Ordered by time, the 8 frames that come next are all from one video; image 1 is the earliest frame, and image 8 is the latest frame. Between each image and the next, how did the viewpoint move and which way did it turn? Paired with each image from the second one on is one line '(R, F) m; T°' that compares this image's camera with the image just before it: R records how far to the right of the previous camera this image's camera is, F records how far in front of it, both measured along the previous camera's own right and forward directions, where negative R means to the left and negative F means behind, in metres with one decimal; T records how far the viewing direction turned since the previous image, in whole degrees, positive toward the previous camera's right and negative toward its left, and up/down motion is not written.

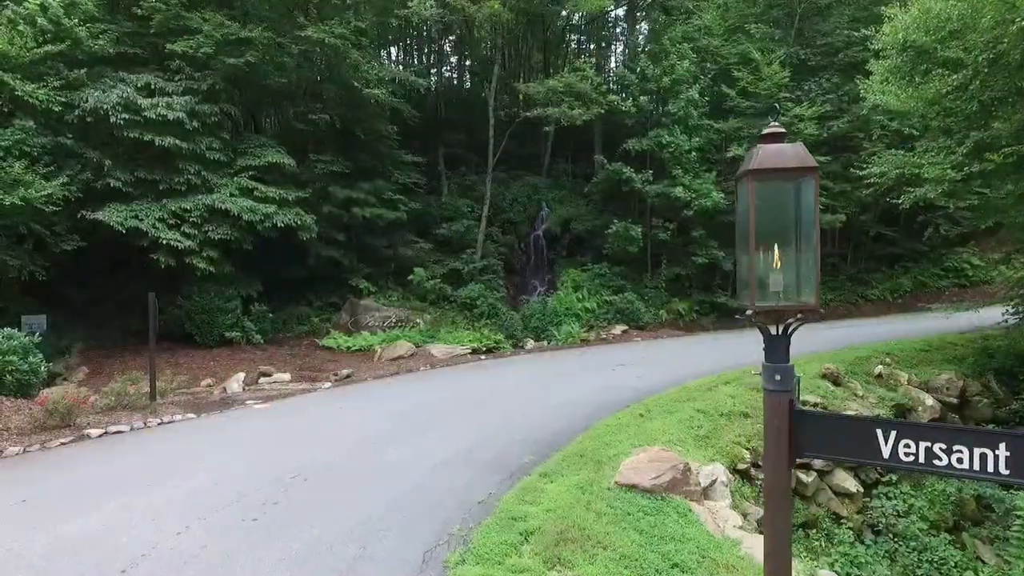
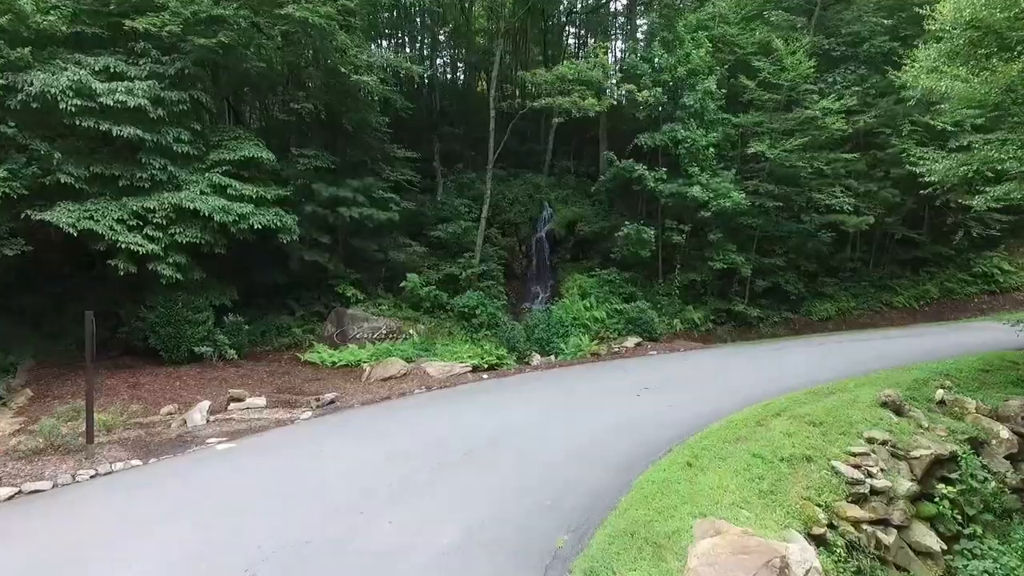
(-0.3, +1.3) m; +1°
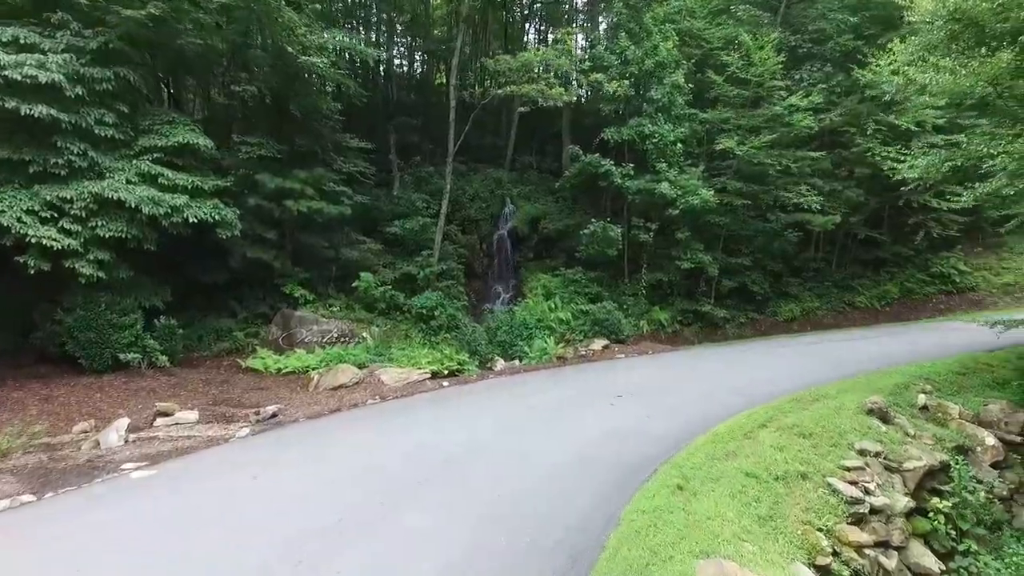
(-0.1, +0.7) m; +4°
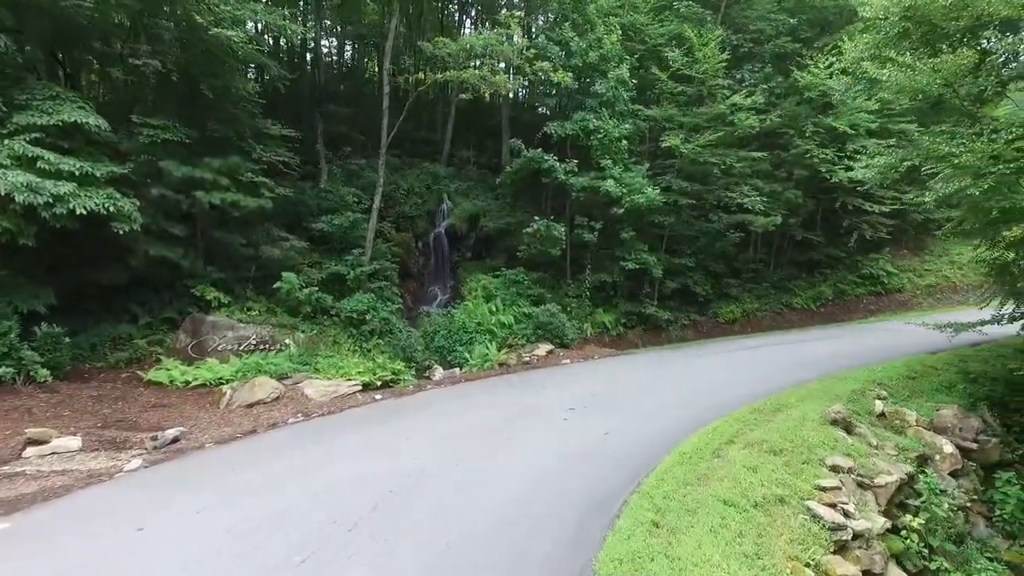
(-0.1, +0.8) m; +6°
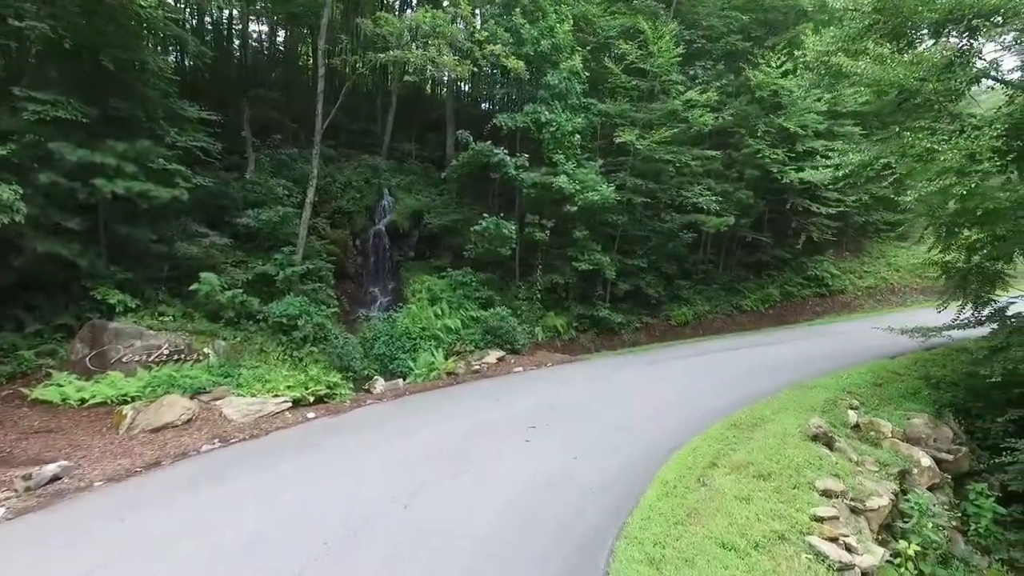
(-0.2, +0.9) m; +6°
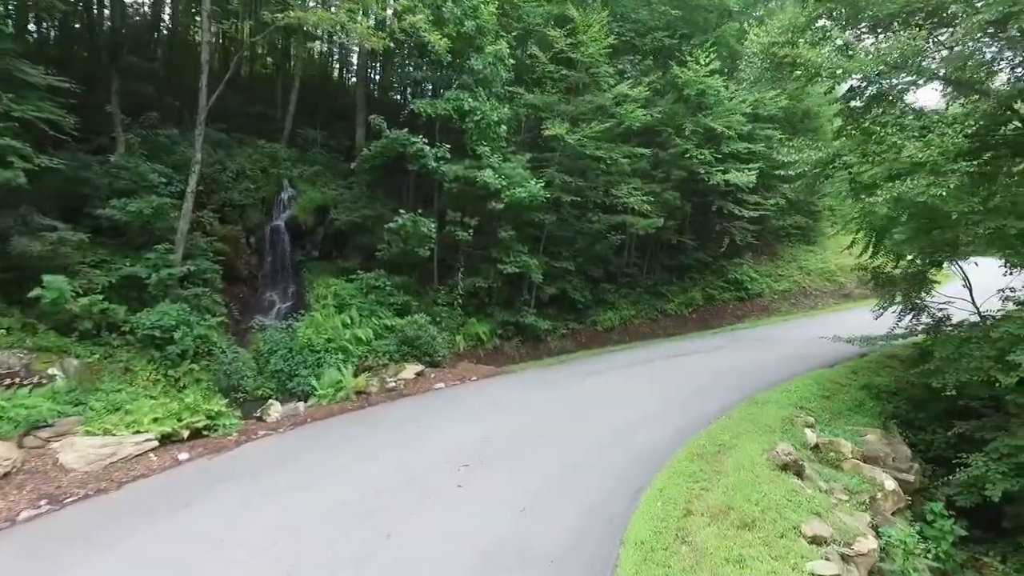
(-0.2, +1.2) m; +8°
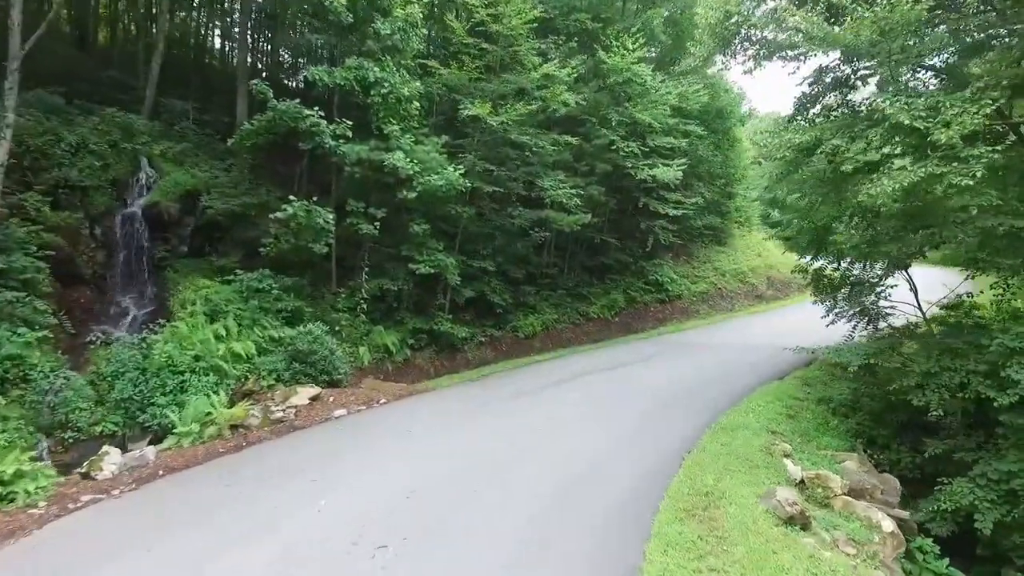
(-0.2, +1.6) m; +9°
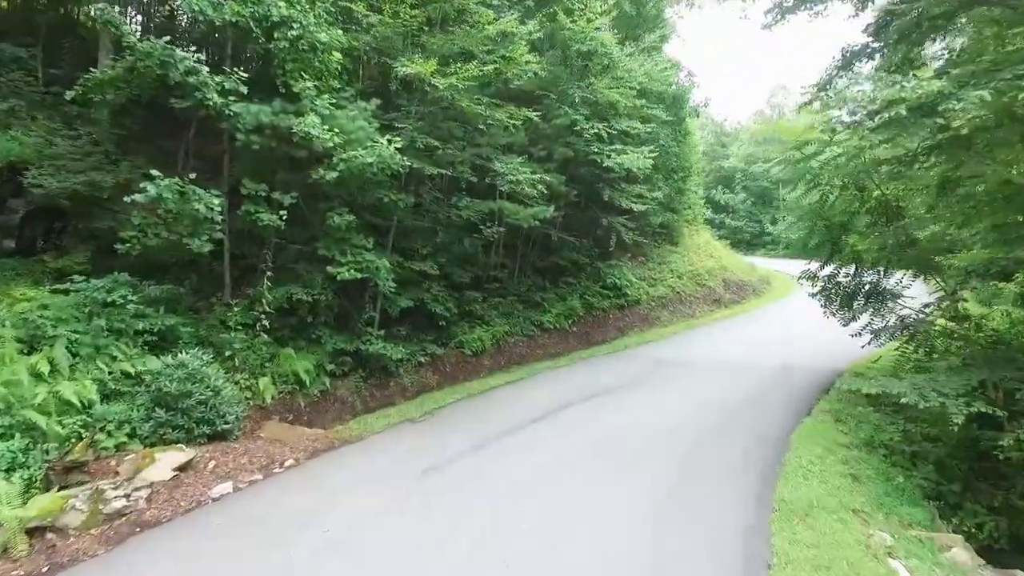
(-0.4, +2.3) m; +7°
